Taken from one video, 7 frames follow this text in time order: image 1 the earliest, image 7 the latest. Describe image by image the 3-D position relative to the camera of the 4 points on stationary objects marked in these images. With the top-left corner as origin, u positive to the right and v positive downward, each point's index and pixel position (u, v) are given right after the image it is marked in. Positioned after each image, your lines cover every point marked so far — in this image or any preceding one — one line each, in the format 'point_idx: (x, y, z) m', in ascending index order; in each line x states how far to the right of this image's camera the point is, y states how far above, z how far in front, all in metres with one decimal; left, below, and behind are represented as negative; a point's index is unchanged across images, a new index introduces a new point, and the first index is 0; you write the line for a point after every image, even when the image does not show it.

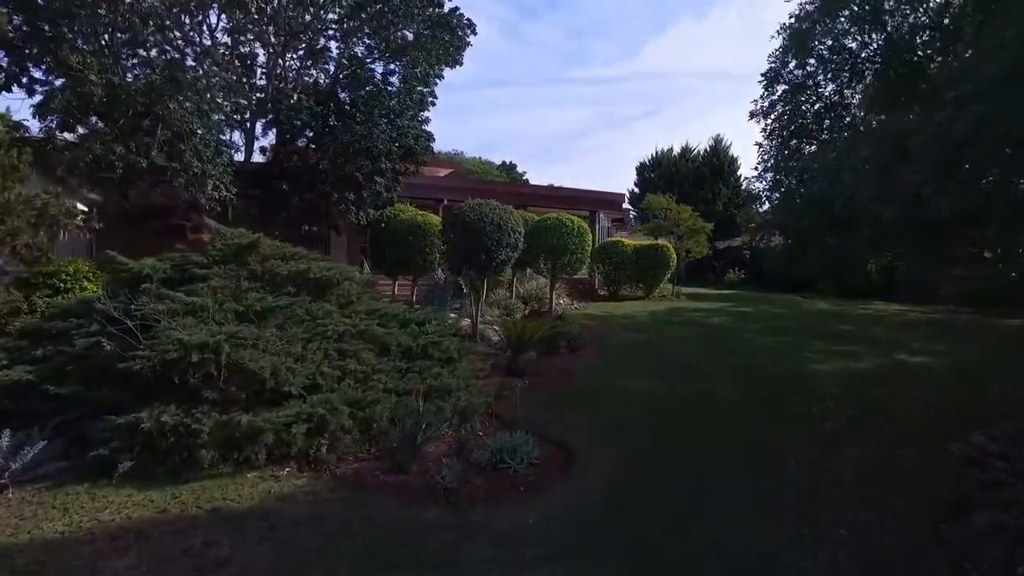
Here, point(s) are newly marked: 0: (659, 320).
0: (+3.8, -0.9, +15.9) m
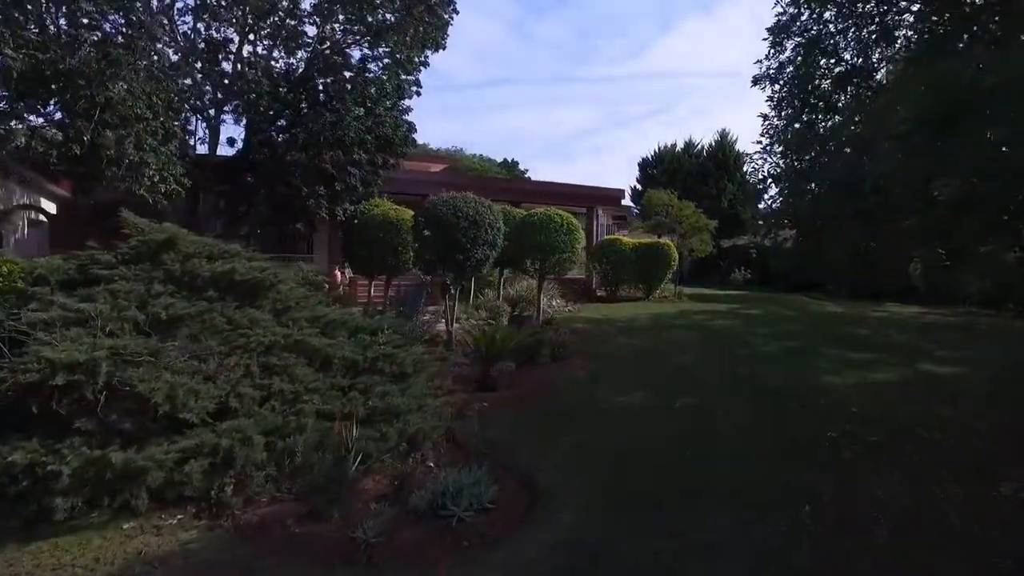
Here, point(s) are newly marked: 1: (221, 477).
0: (+3.5, -0.9, +14.8) m
1: (-2.3, -1.5, +4.7) m
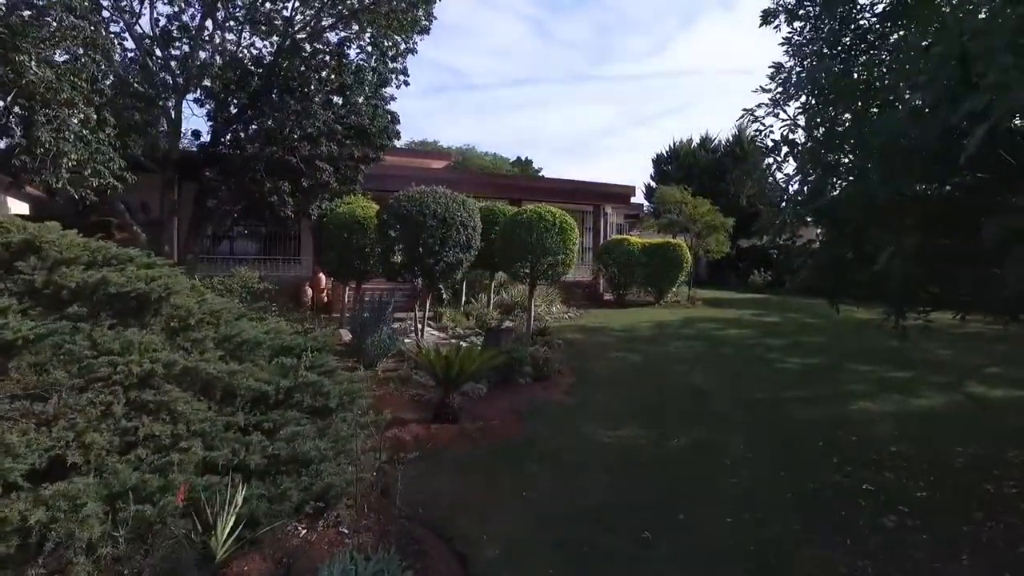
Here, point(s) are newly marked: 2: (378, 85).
0: (+3.3, -1.1, +13.4) m
1: (-2.8, -1.6, +3.5) m
2: (-3.0, +4.5, +13.3) m
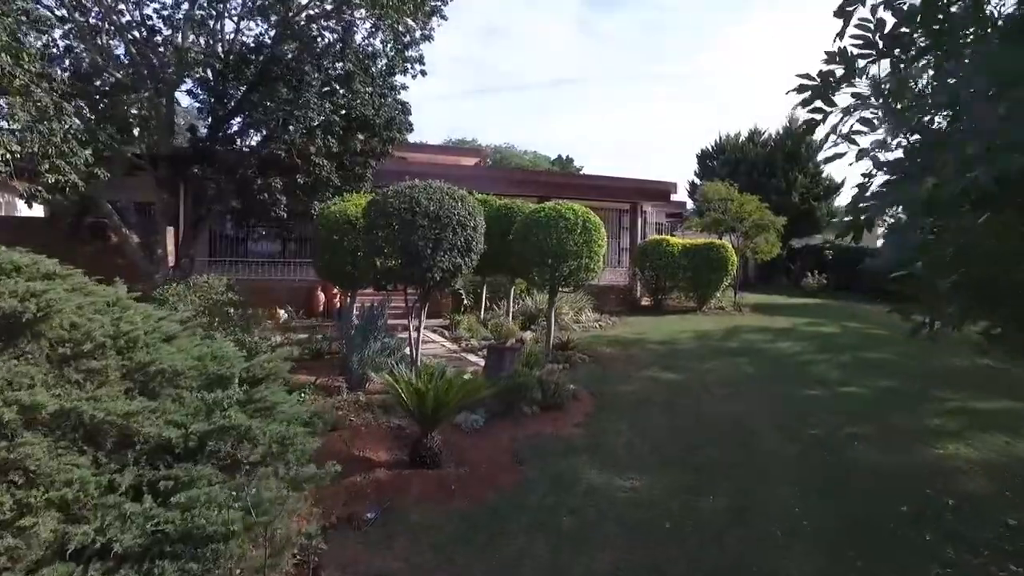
0: (+3.7, -1.2, +11.8) m
1: (-3.1, -1.7, +2.4) m
2: (-2.6, +4.4, +12.2) m
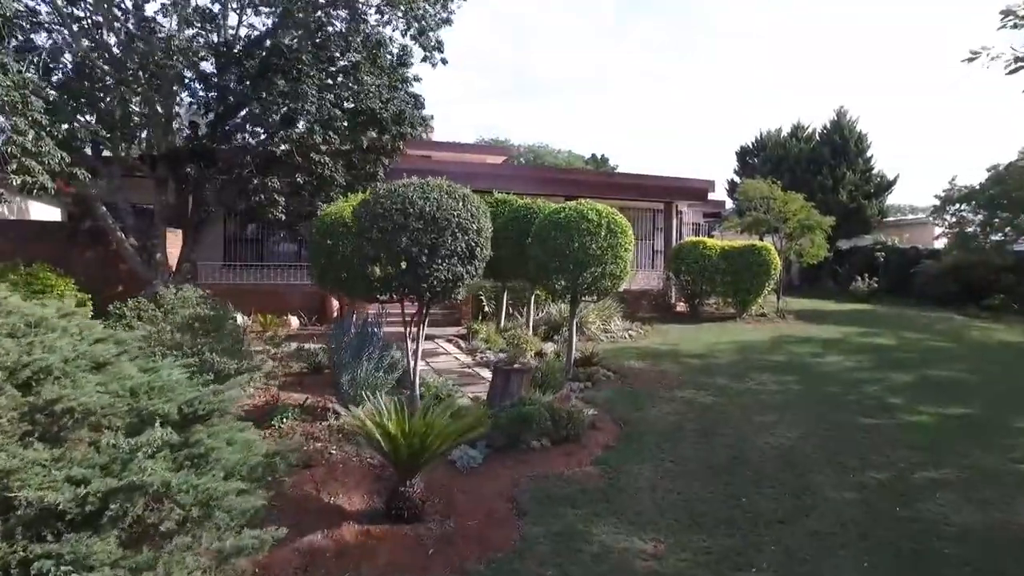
0: (+4.0, -1.3, +10.6) m
1: (-3.3, -1.8, +1.6) m
2: (-2.2, +4.3, +11.4) m
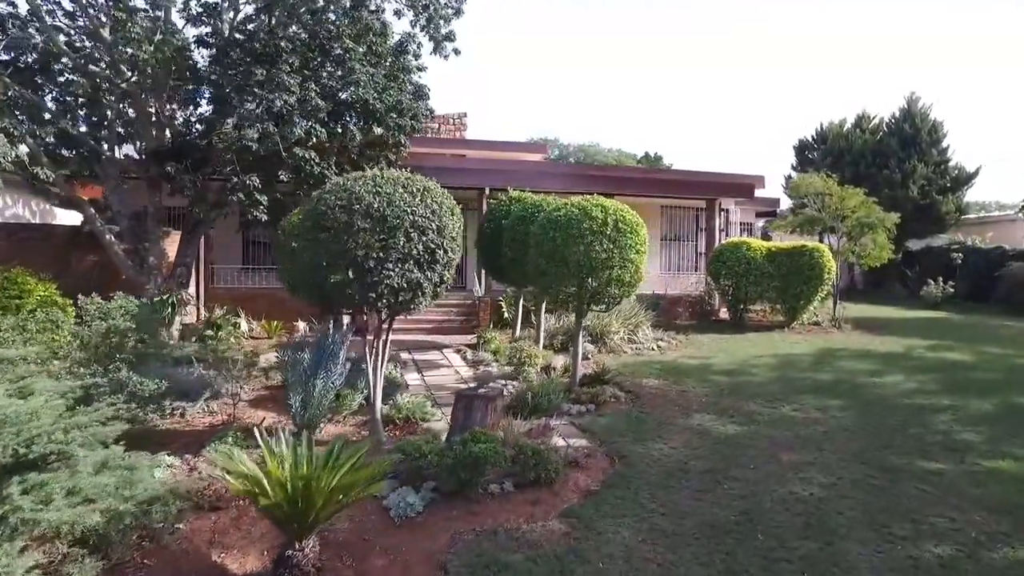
0: (+4.1, -1.5, +9.2) m
1: (-4.0, -1.9, +0.9) m
2: (-2.0, +4.2, +10.6) m
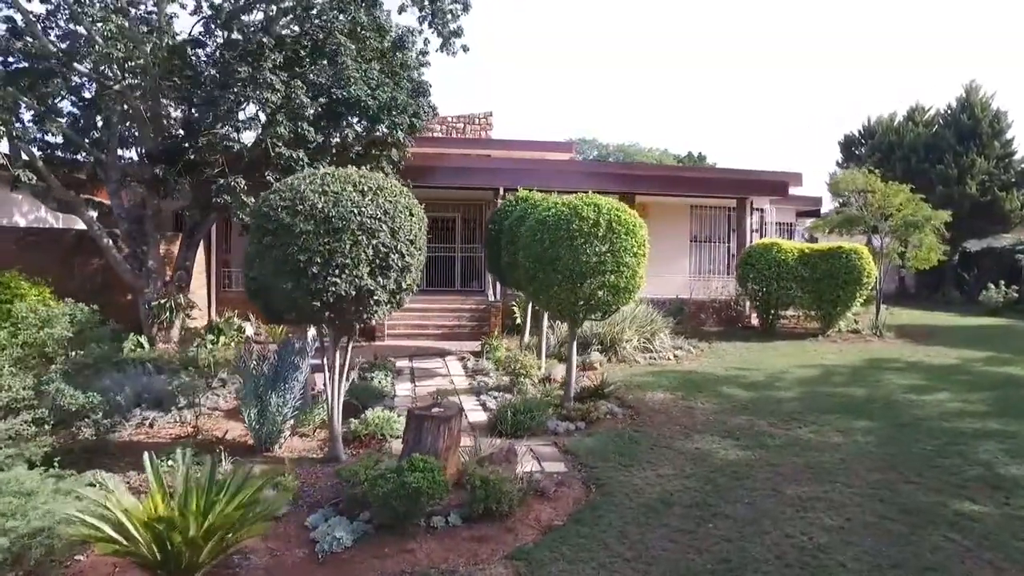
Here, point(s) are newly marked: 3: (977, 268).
0: (+4.0, -1.5, +8.3) m
1: (-4.7, -1.9, +0.6) m
2: (-2.0, +4.1, +10.2) m
3: (+14.2, +0.6, +18.3) m
